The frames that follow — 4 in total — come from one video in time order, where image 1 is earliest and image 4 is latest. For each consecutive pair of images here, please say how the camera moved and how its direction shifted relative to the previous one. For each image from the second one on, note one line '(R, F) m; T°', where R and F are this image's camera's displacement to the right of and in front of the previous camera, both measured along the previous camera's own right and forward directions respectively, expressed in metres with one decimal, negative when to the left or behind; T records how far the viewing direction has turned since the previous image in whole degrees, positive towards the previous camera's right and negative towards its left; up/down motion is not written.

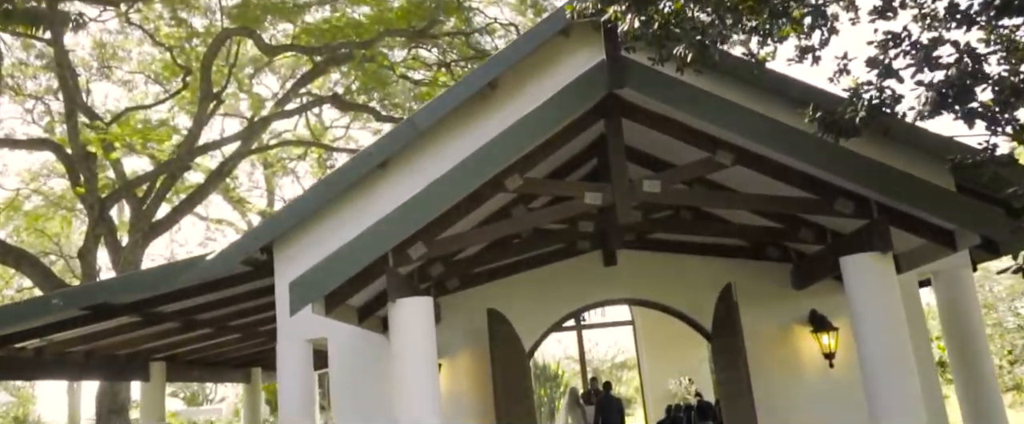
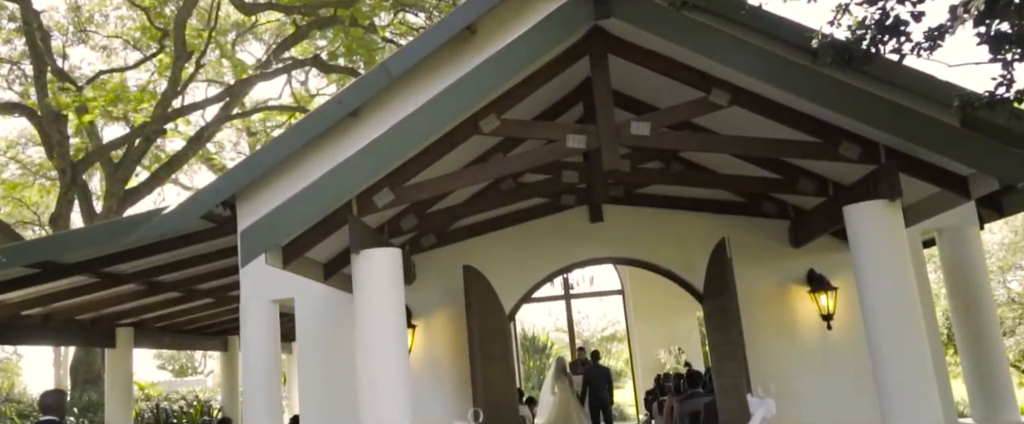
(+0.1, +0.4) m; +1°
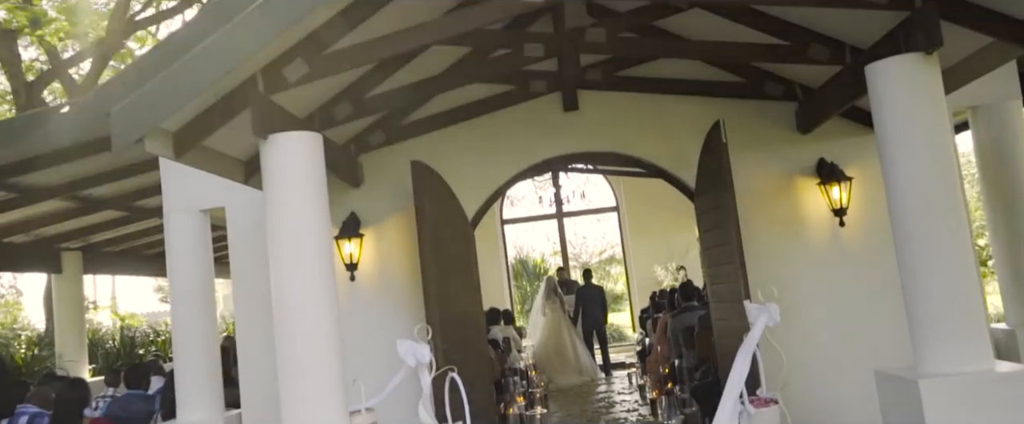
(+0.3, +0.8) m; 0°
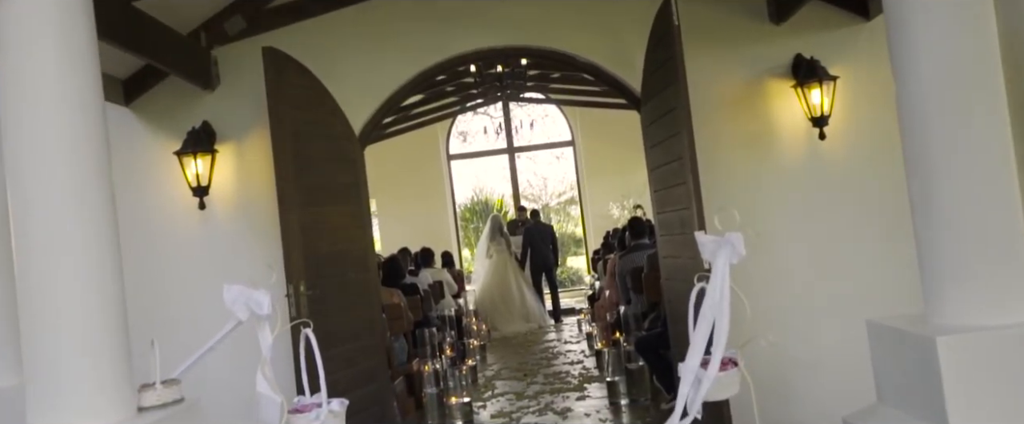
(+0.4, +1.1) m; +3°
